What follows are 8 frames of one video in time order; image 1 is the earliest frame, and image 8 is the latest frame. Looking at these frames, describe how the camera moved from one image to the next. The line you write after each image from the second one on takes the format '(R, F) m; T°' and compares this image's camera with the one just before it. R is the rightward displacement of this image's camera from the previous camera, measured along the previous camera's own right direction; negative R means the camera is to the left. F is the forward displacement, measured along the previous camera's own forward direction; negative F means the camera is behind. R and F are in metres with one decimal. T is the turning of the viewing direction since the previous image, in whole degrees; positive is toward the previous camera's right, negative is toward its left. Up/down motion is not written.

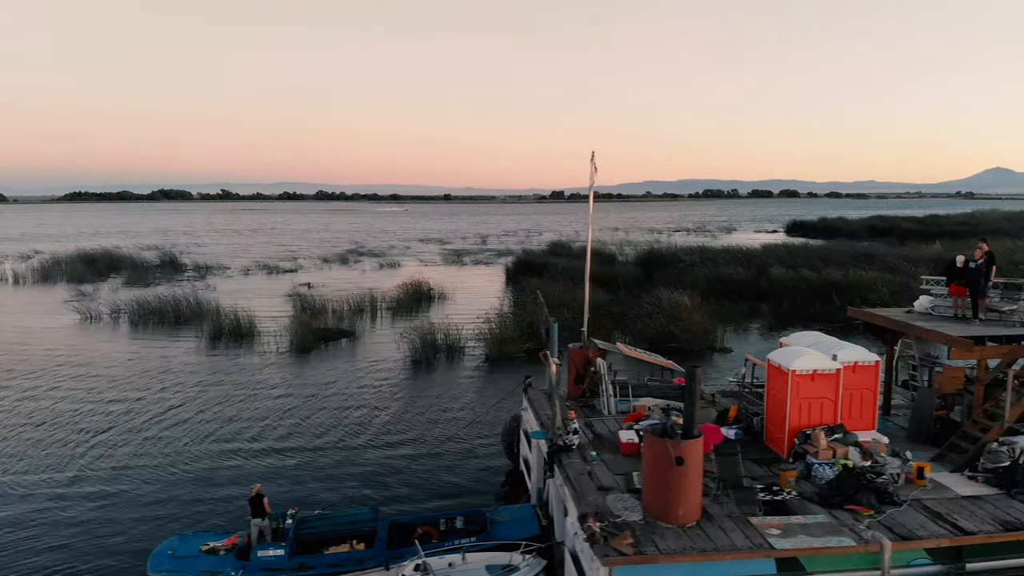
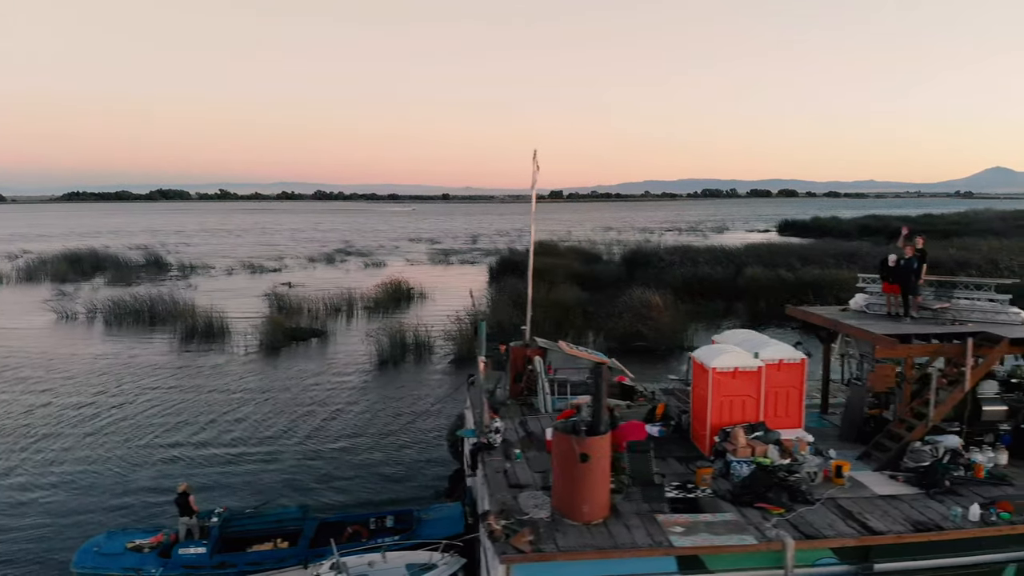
(+1.2, +0.1) m; 0°
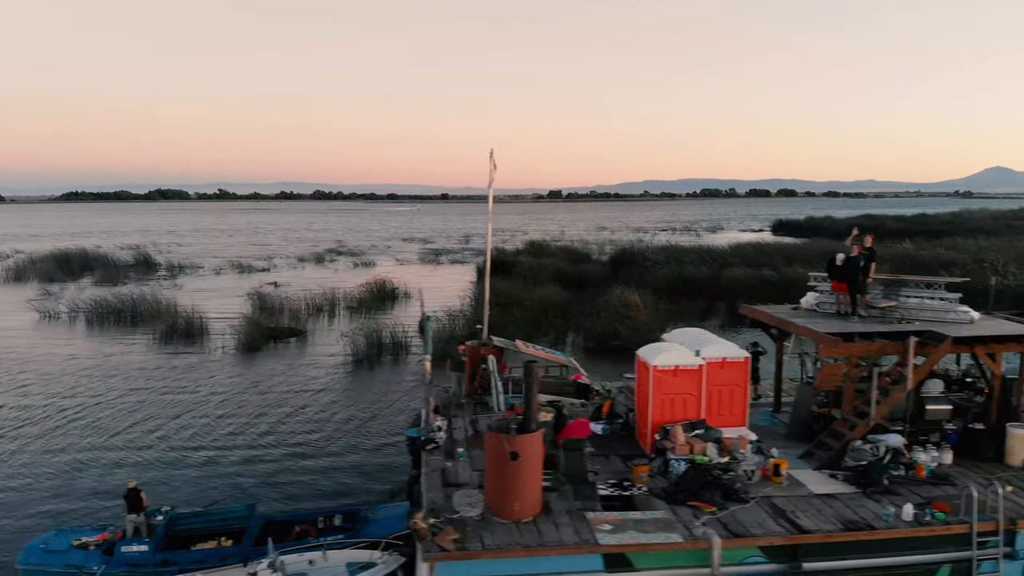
(+0.9, 0.0) m; 0°
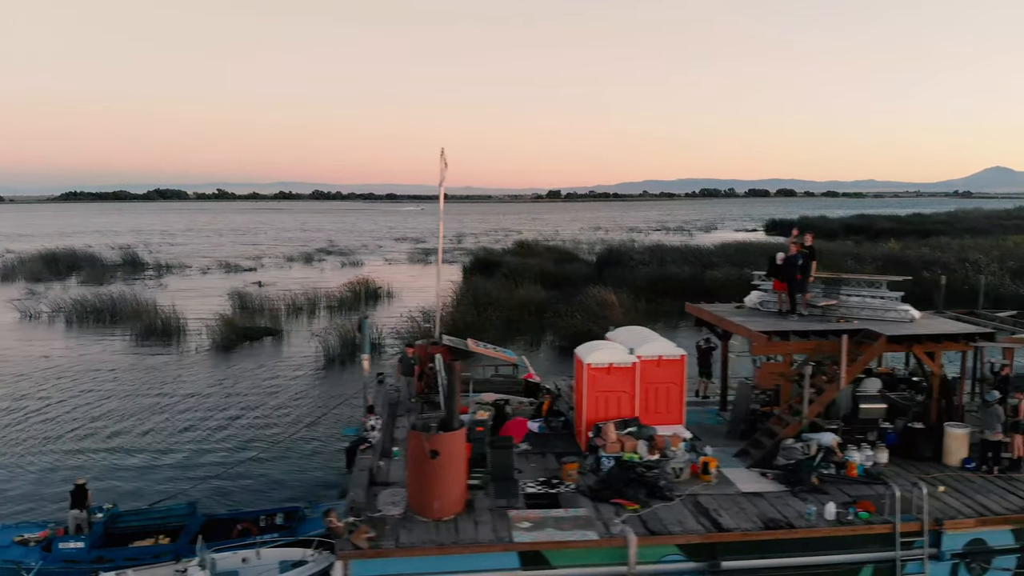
(+1.0, 0.0) m; 0°
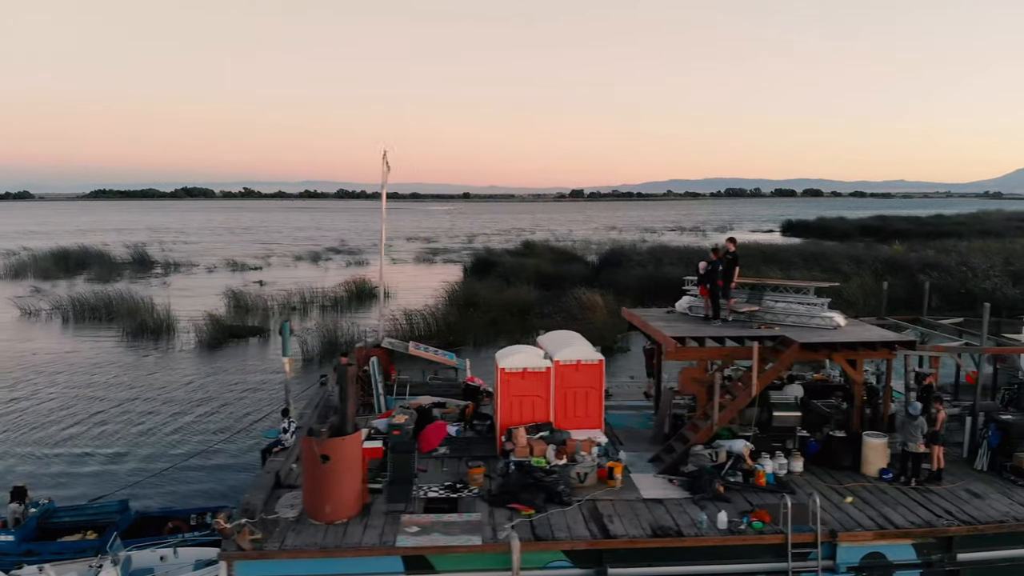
(+1.7, -0.1) m; -2°
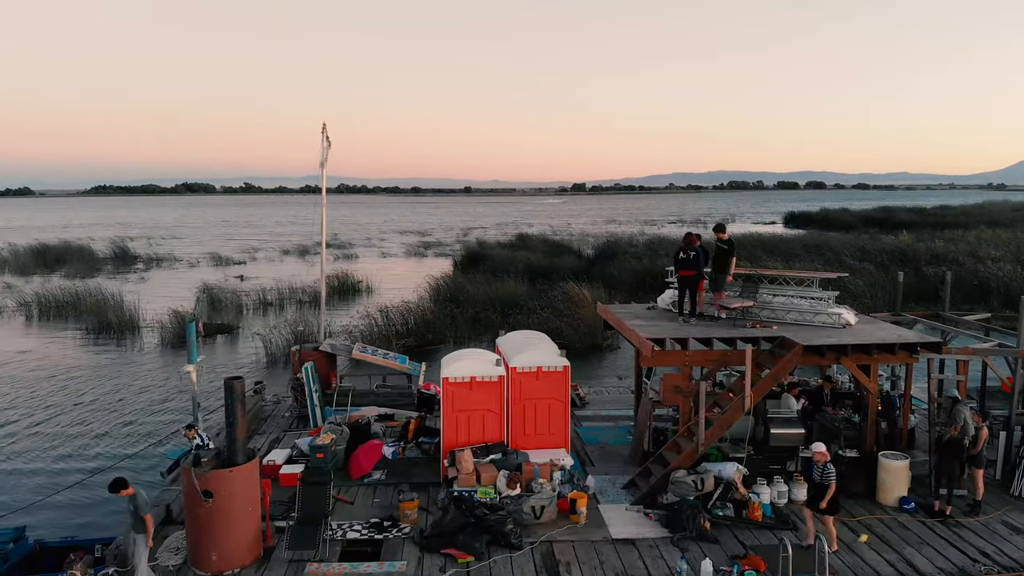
(+0.7, +2.2) m; 0°
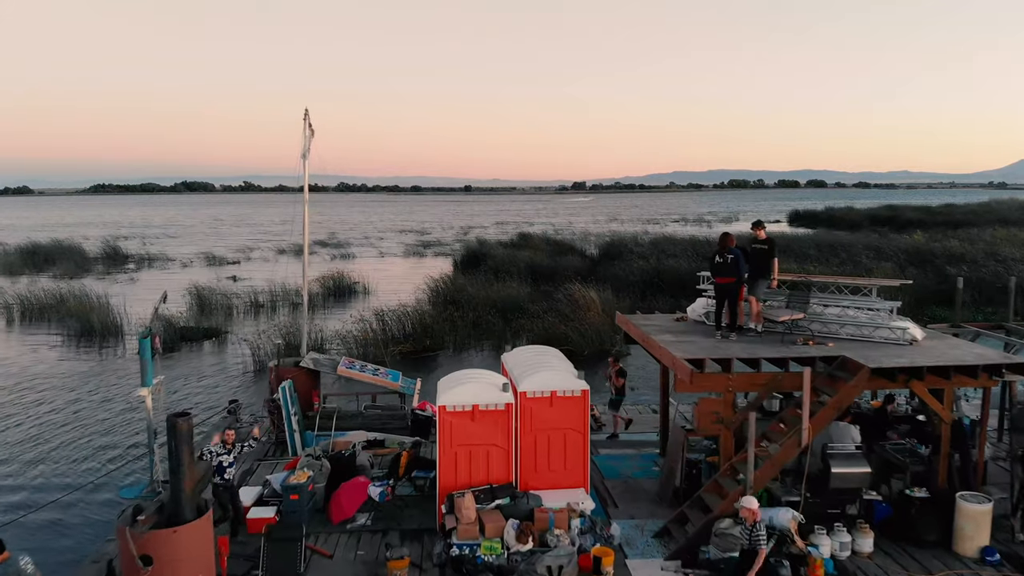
(-0.1, +1.8) m; 0°
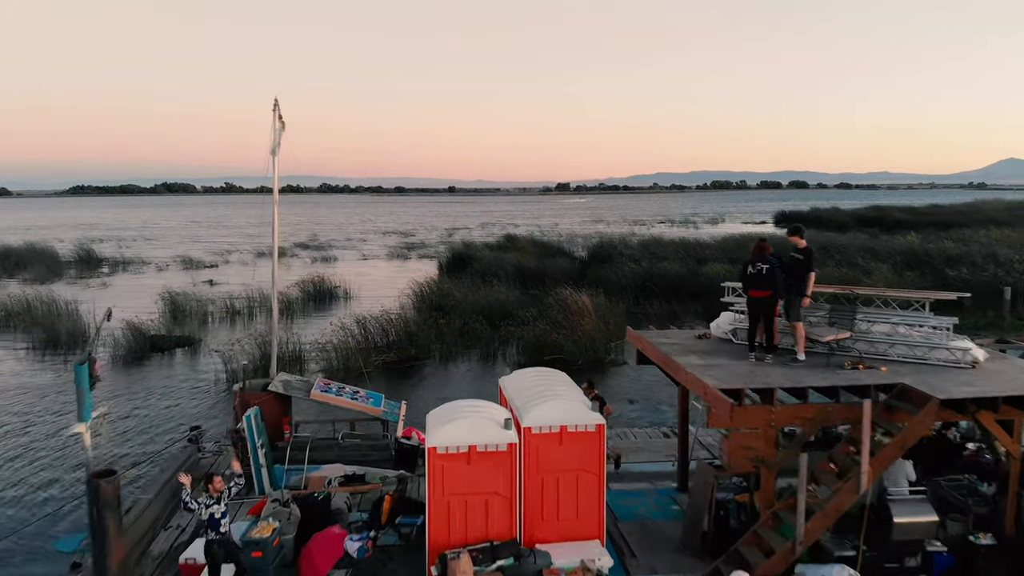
(-0.2, +1.5) m; +1°
